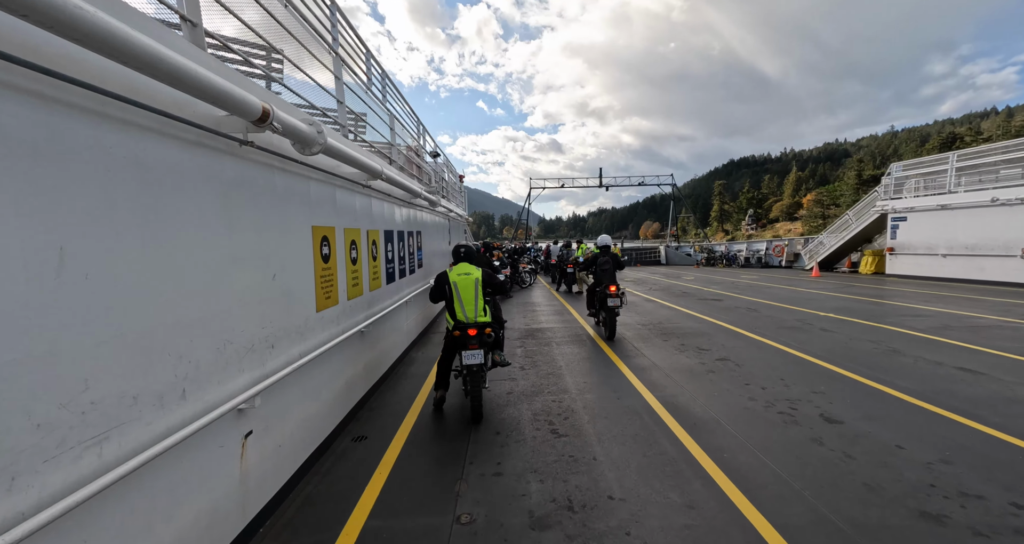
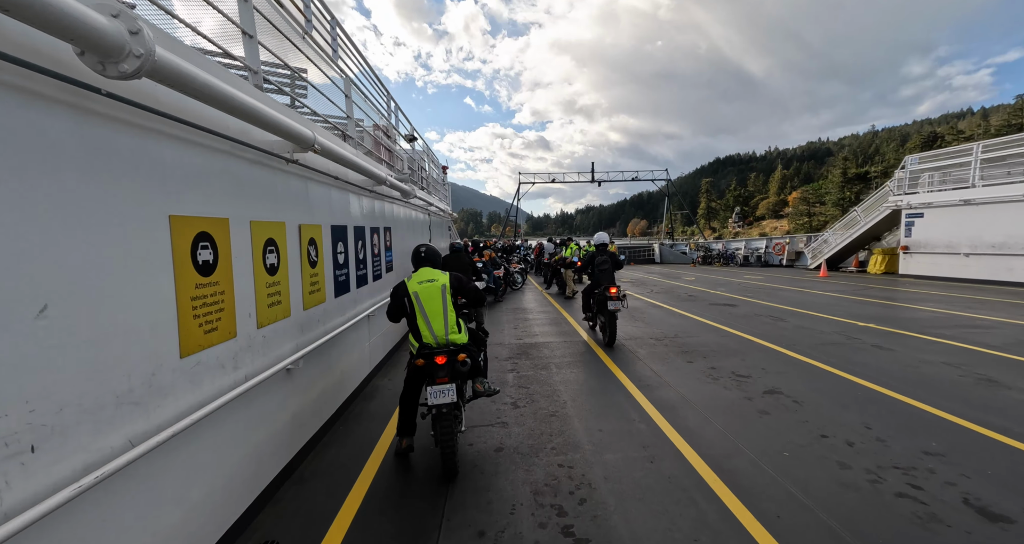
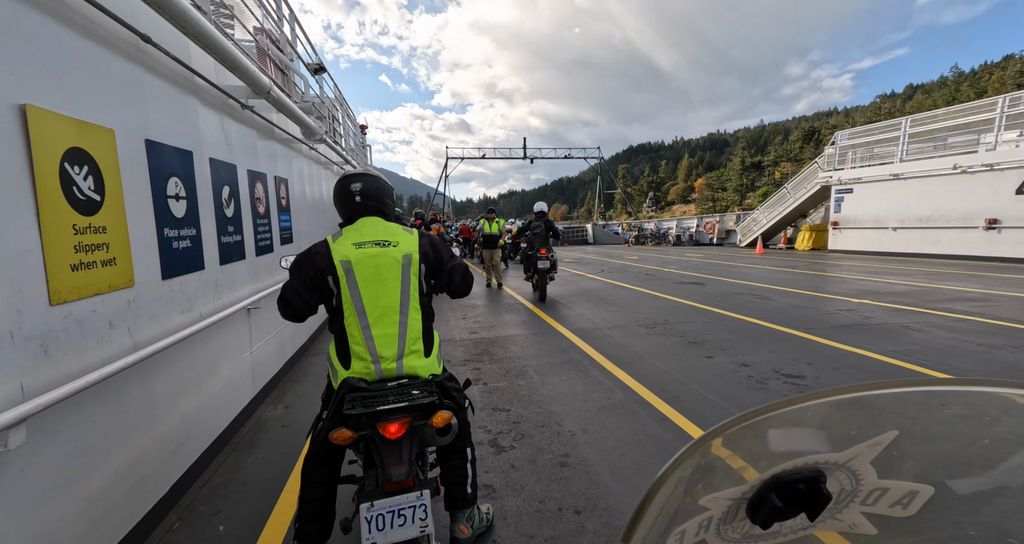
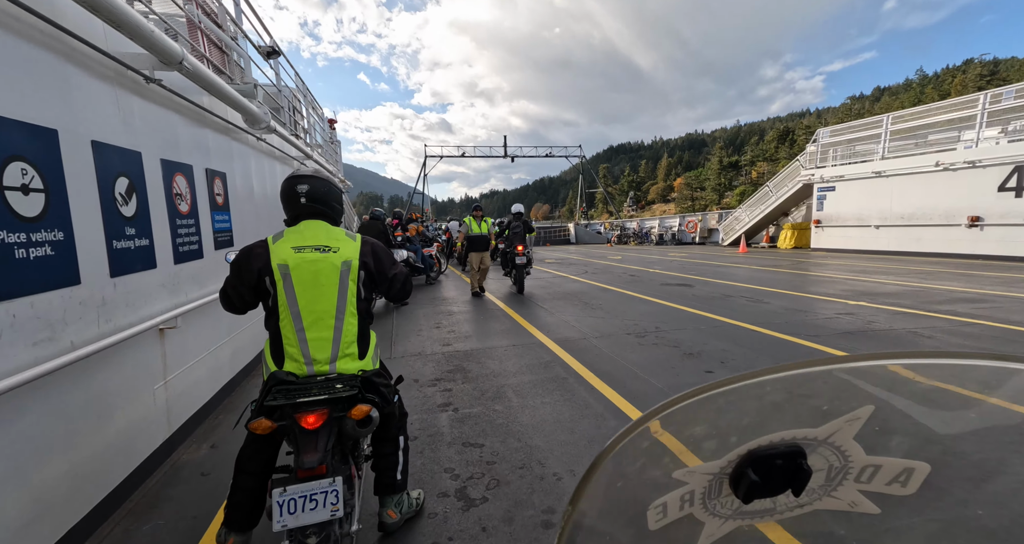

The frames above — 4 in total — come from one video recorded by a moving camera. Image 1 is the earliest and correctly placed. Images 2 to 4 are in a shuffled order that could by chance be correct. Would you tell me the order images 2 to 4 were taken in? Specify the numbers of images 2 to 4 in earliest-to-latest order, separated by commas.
2, 3, 4
